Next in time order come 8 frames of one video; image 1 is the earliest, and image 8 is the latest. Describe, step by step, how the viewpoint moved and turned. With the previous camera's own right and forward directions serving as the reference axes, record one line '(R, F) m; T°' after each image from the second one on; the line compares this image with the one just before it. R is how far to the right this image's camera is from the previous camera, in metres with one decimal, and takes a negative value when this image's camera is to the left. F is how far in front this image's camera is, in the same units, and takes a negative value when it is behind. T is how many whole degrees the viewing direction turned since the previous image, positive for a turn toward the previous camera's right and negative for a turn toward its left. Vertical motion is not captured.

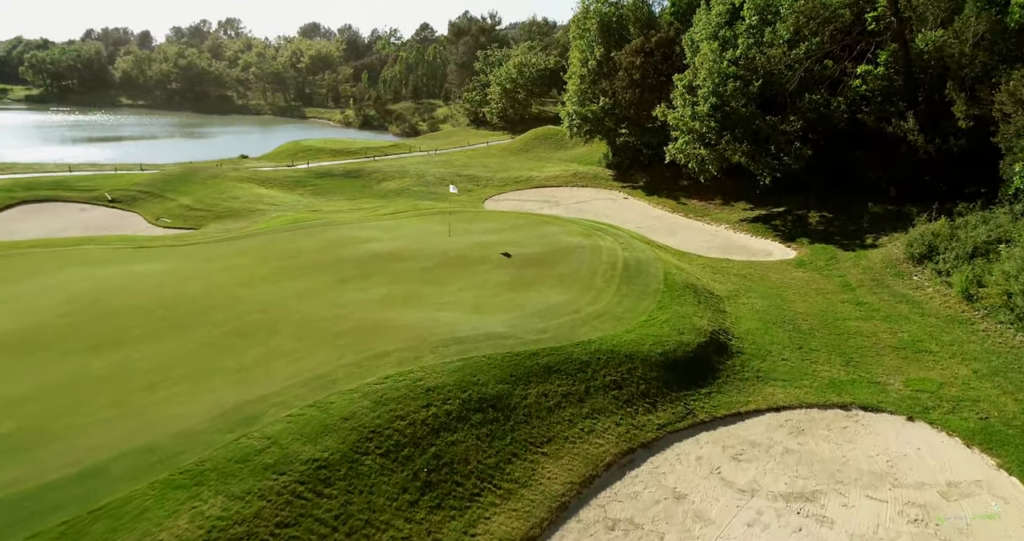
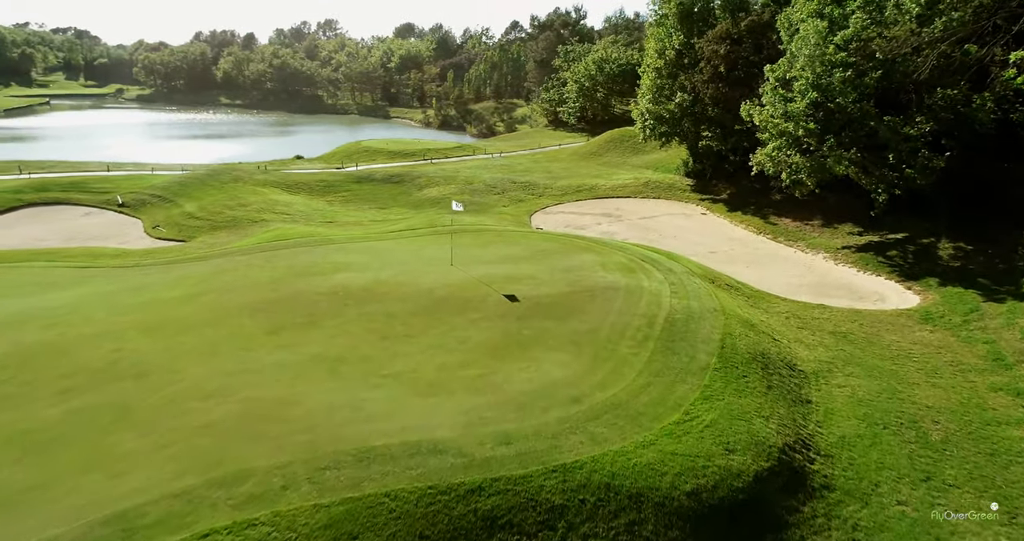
(+2.2, +6.1) m; -8°
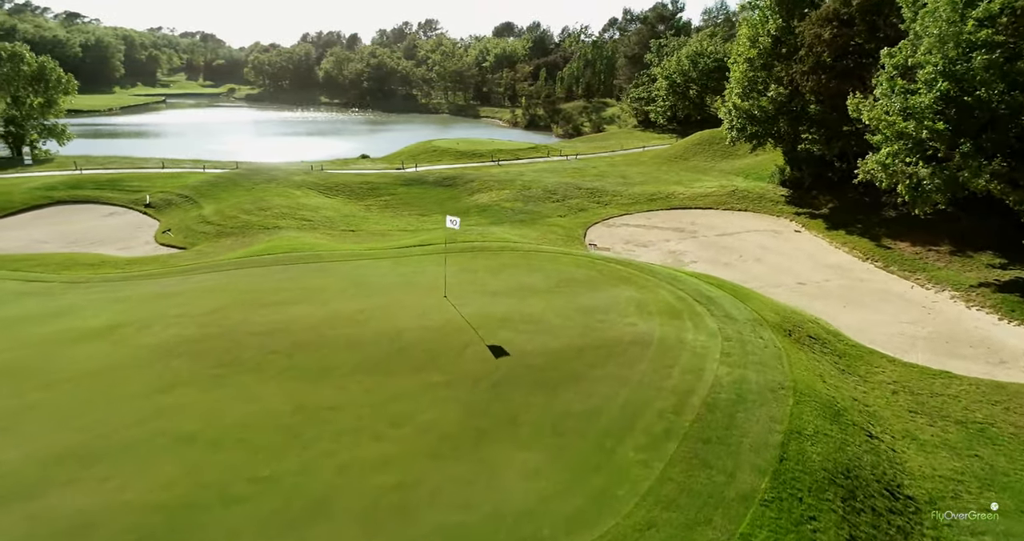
(+2.0, +4.8) m; -8°
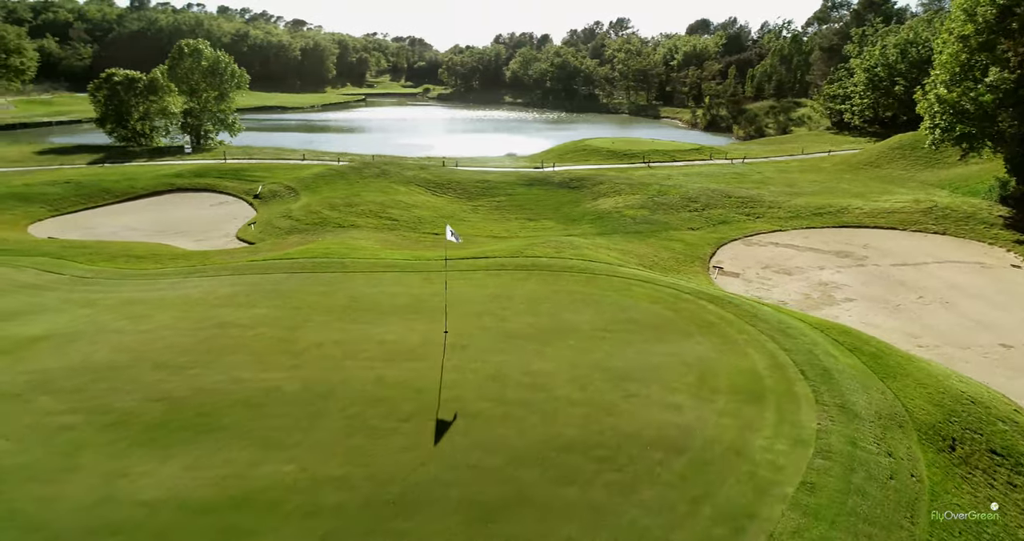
(+2.6, +4.8) m; -15°
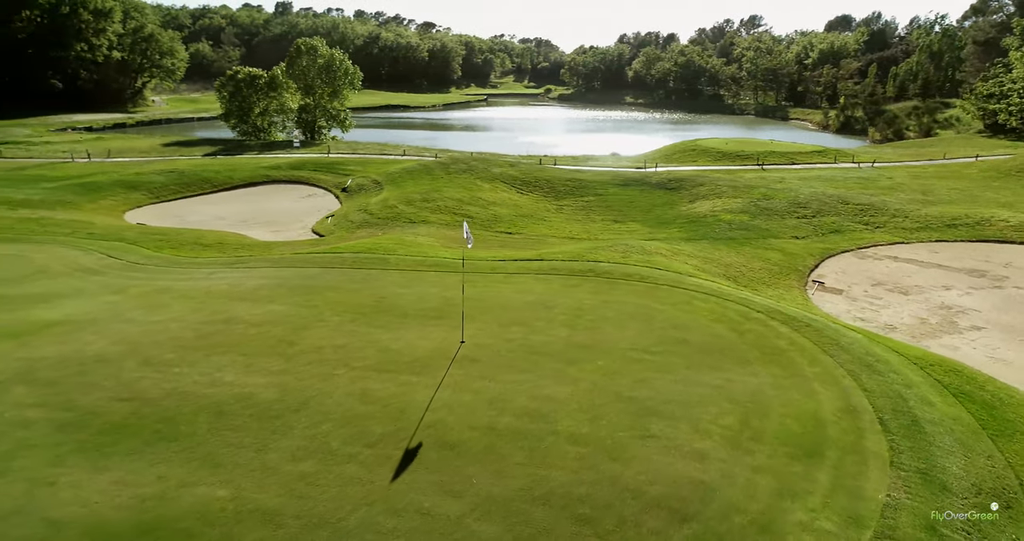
(+1.4, +1.7) m; -9°
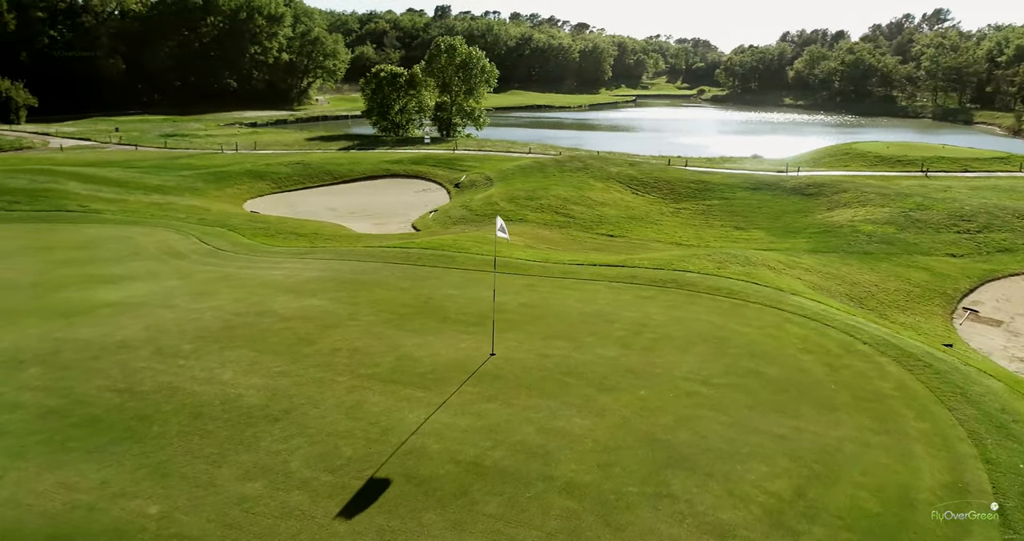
(+1.4, +1.5) m; -11°
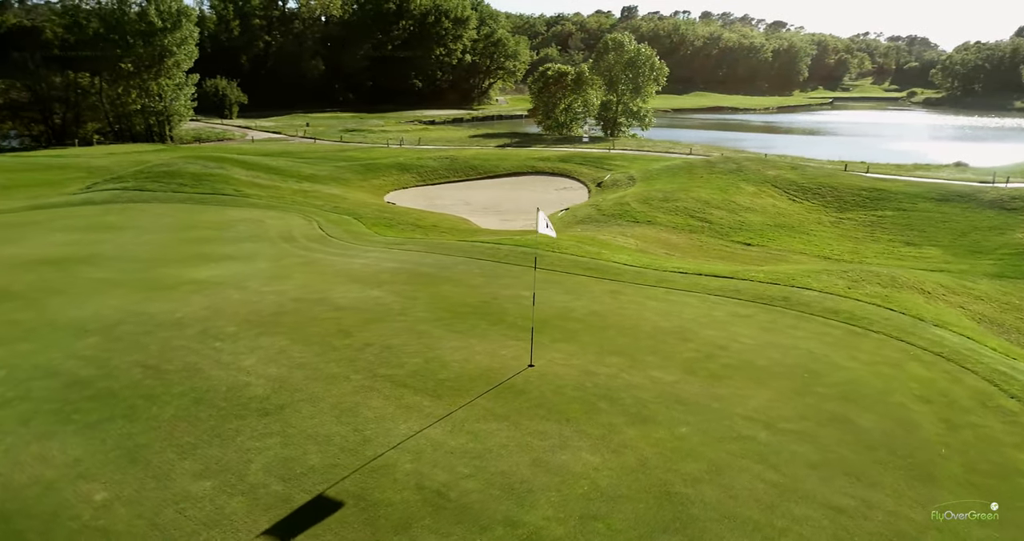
(+1.5, +1.3) m; -14°
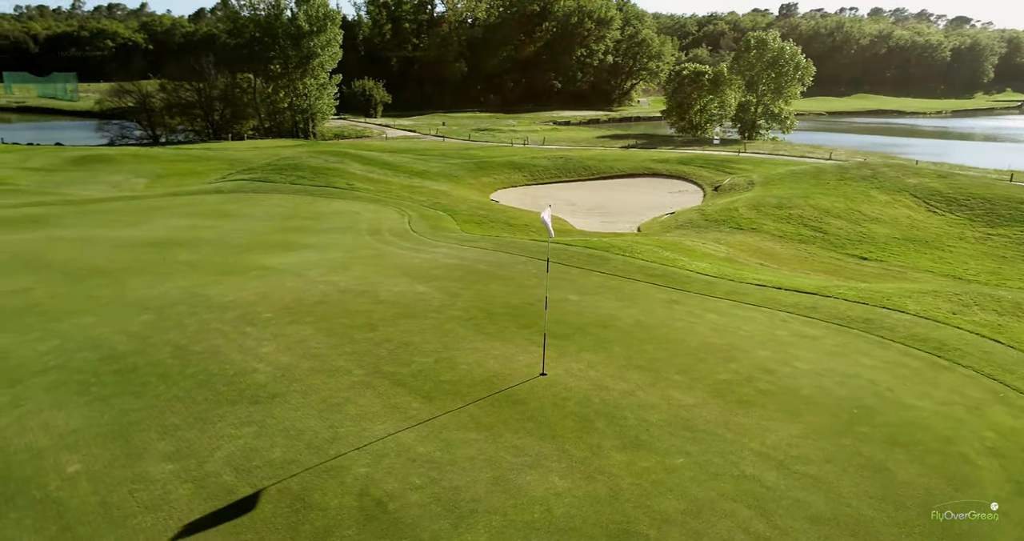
(+1.4, +0.7) m; -11°
